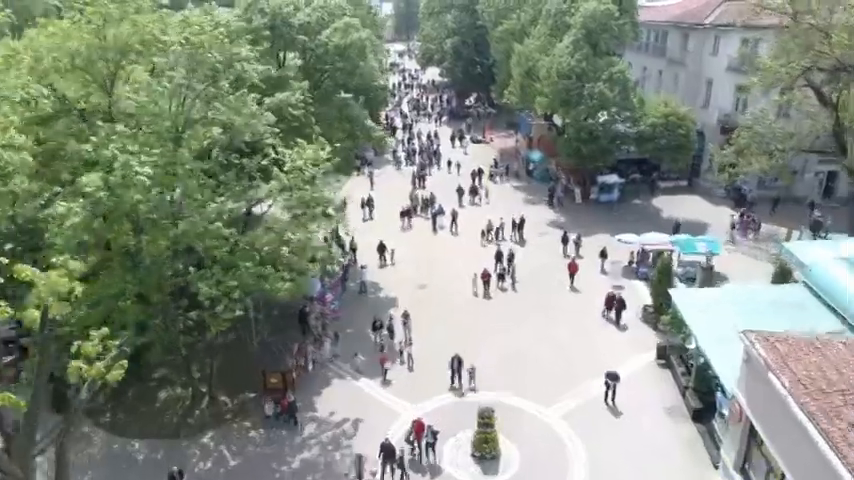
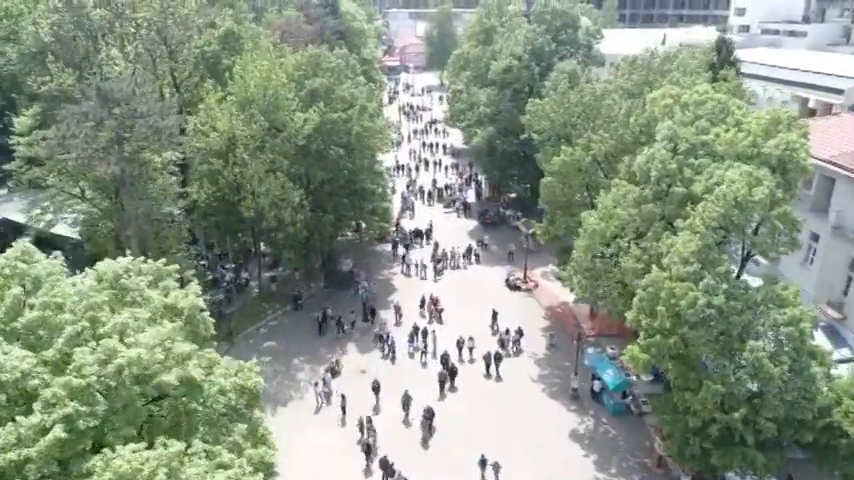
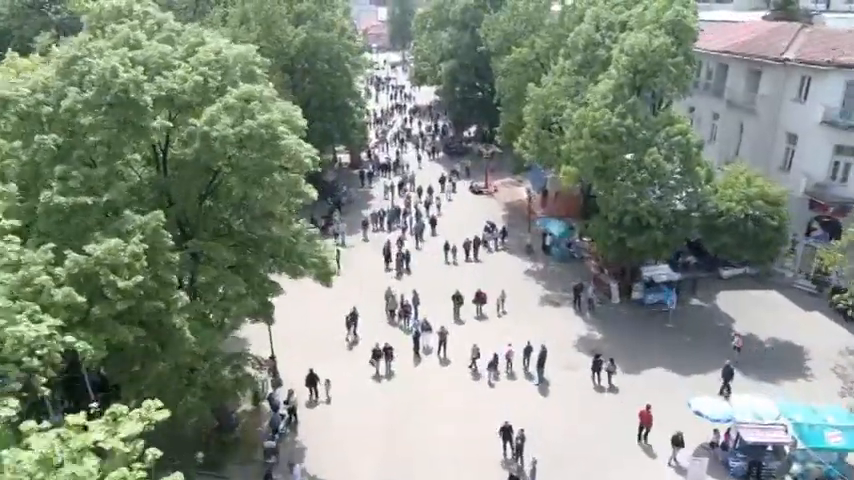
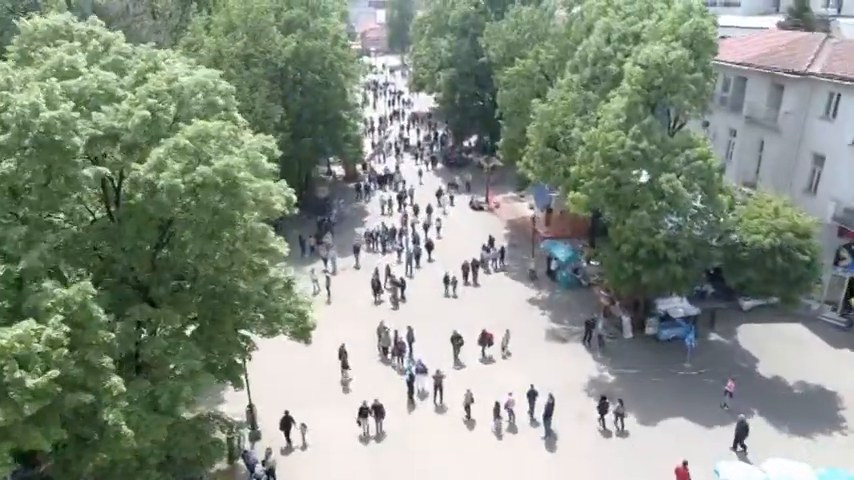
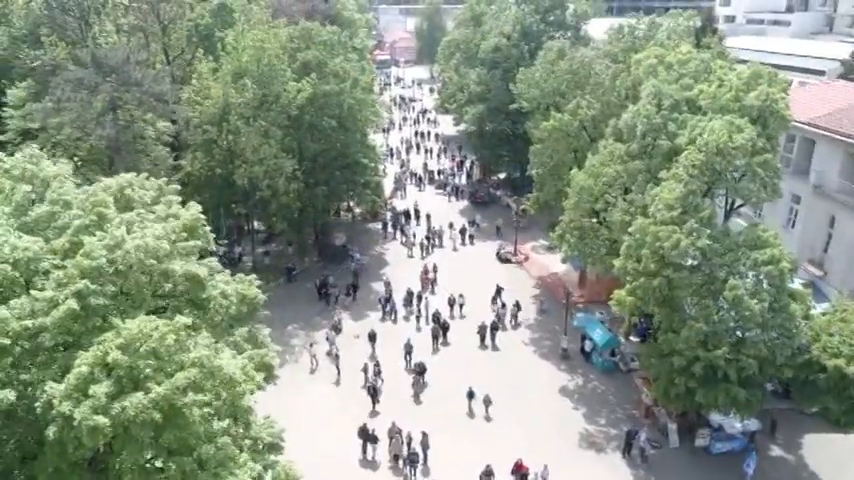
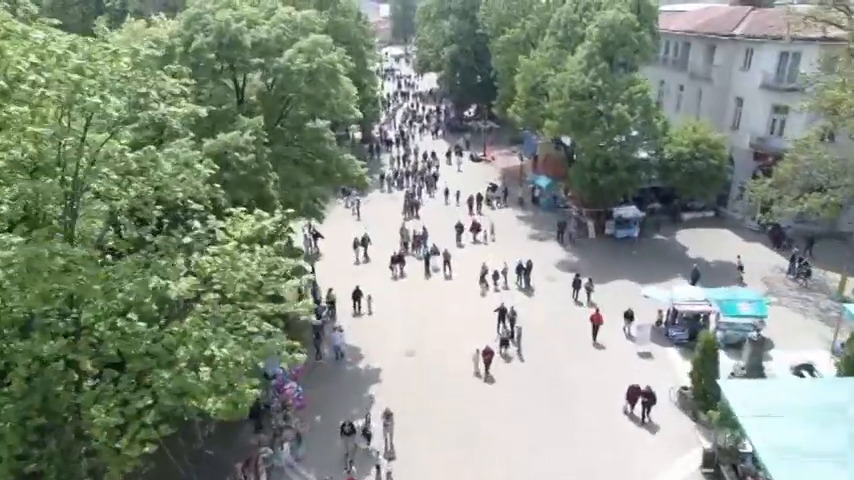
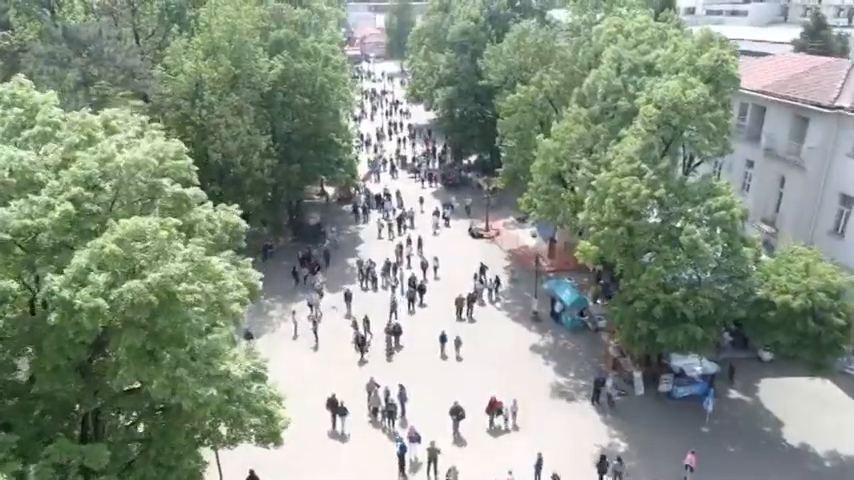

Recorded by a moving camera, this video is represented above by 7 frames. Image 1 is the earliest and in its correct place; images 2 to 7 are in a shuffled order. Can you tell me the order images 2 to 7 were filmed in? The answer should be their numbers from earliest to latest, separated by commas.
6, 3, 4, 7, 5, 2
